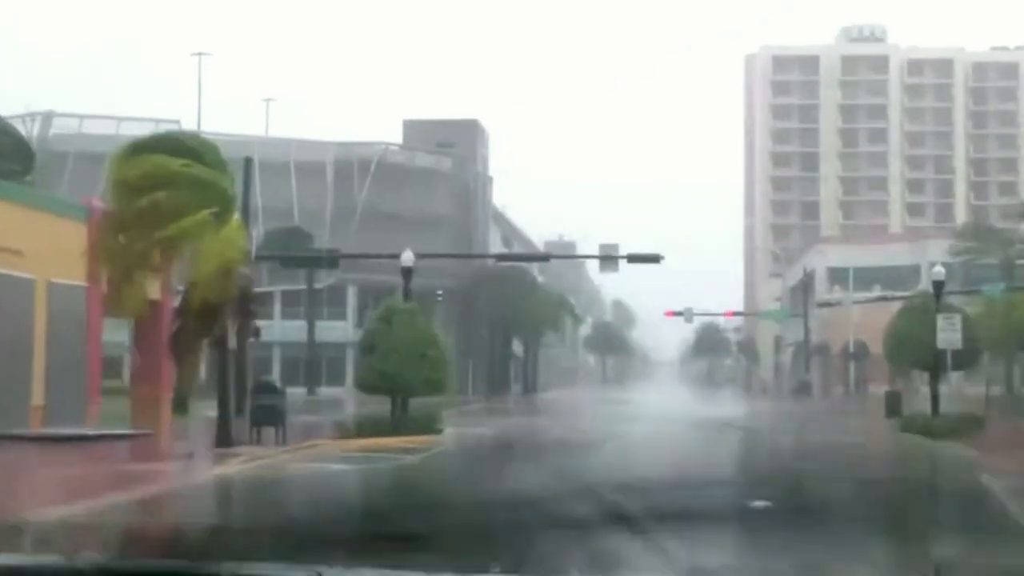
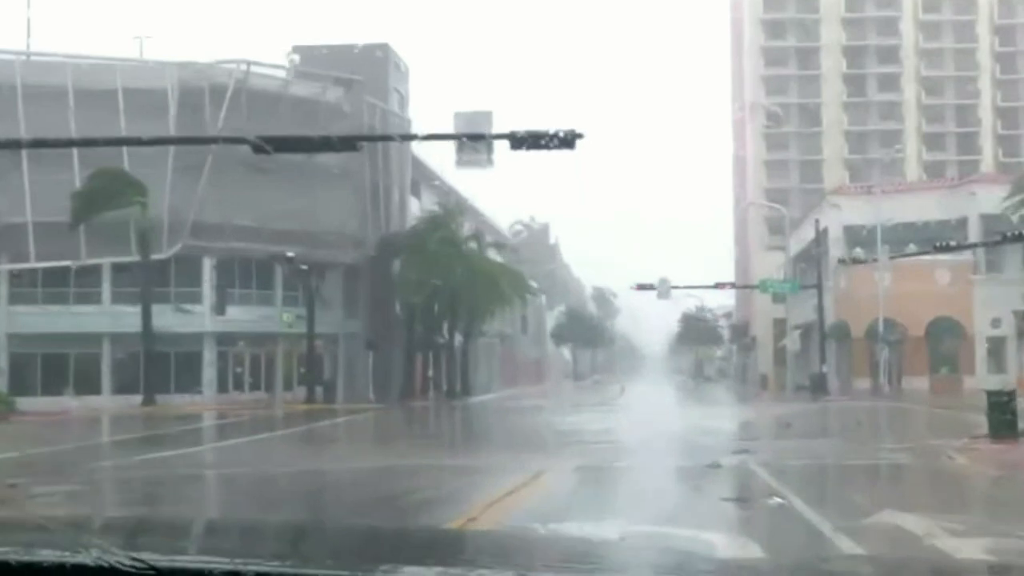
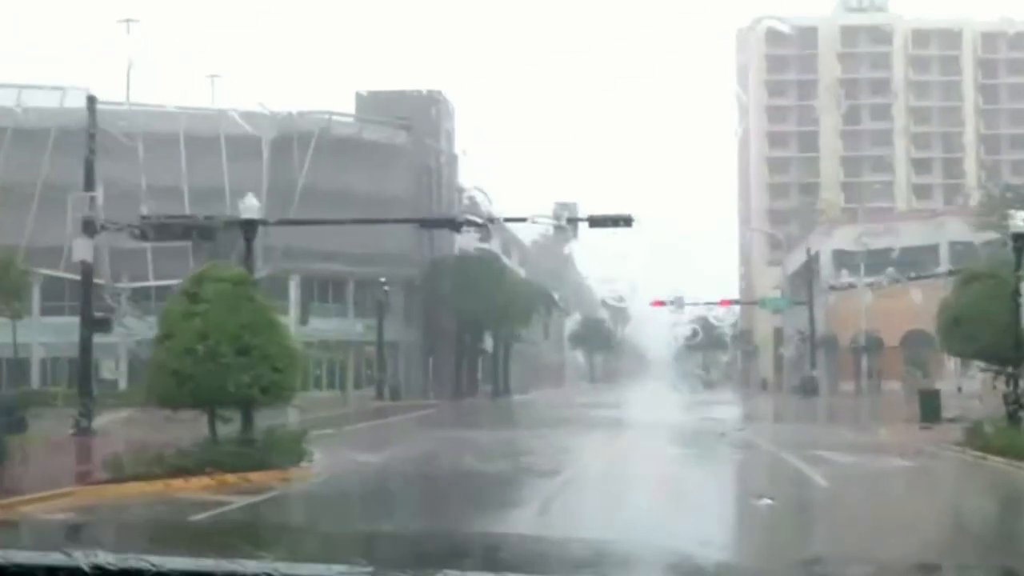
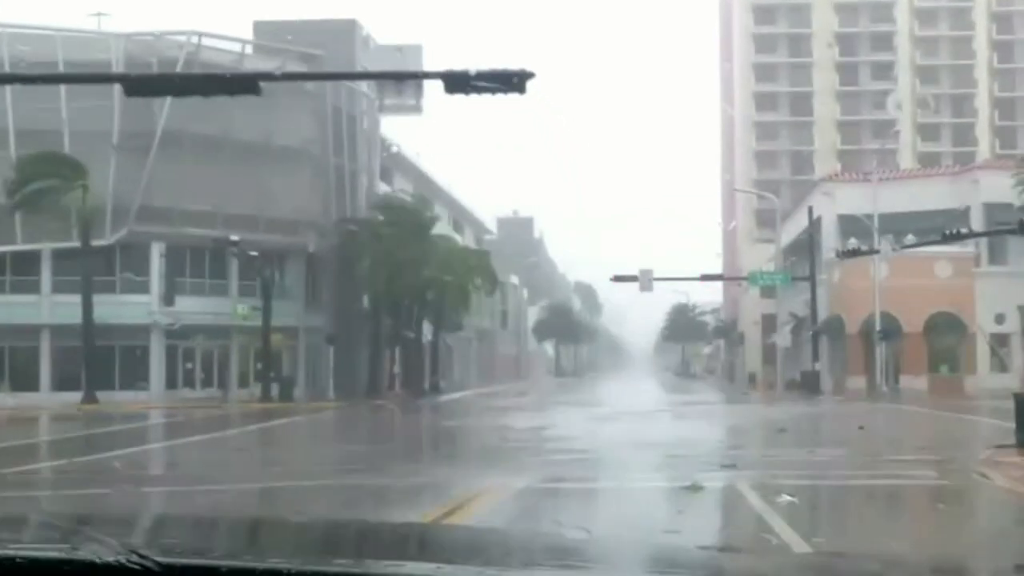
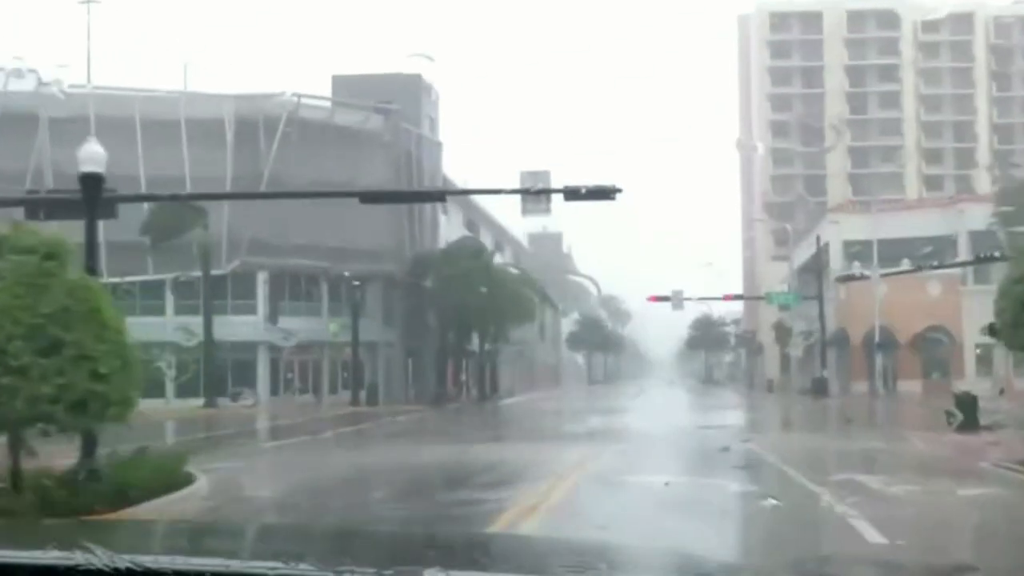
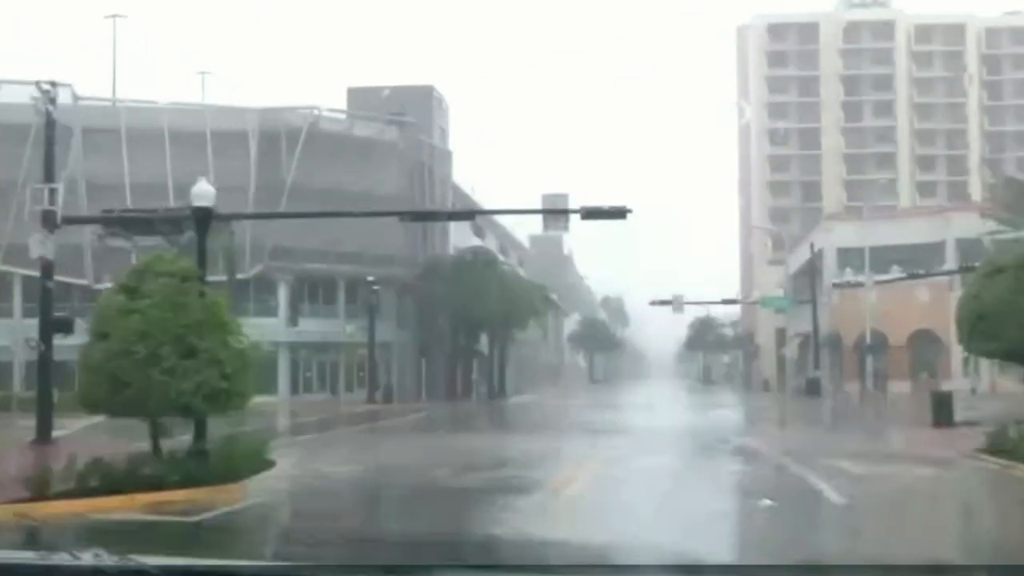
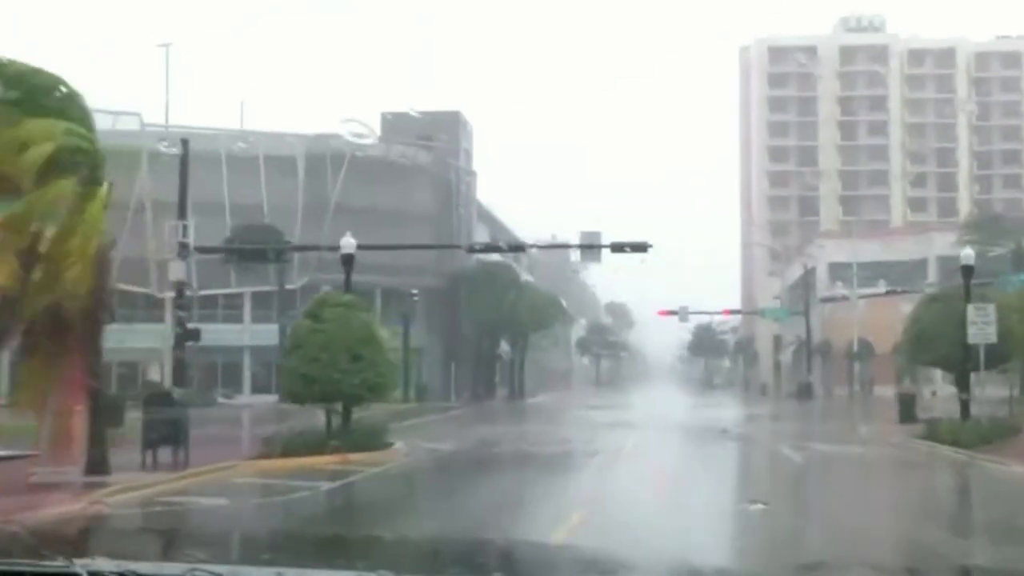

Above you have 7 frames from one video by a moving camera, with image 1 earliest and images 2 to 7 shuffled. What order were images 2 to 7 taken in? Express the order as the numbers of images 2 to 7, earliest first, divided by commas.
7, 3, 6, 5, 2, 4
